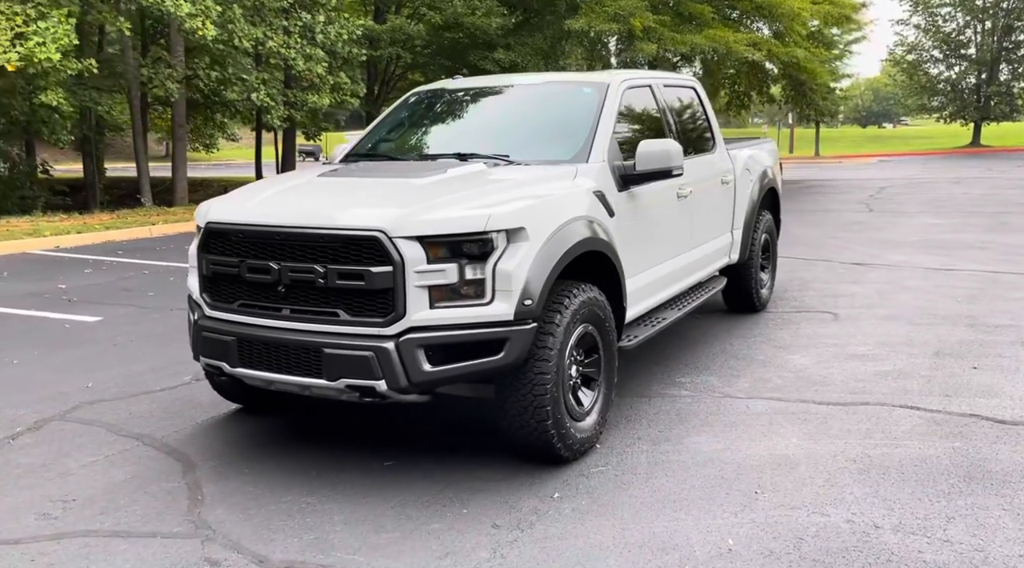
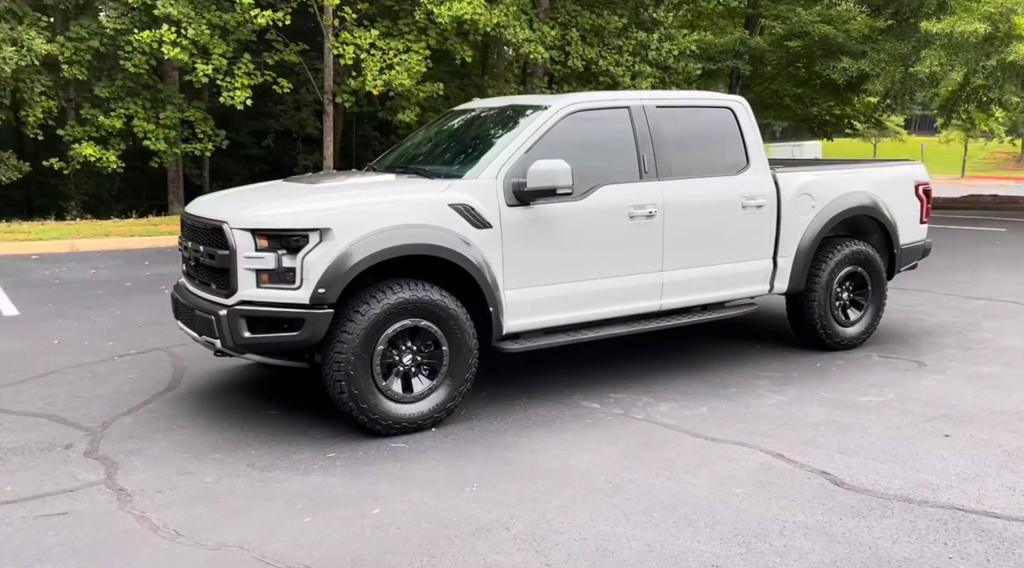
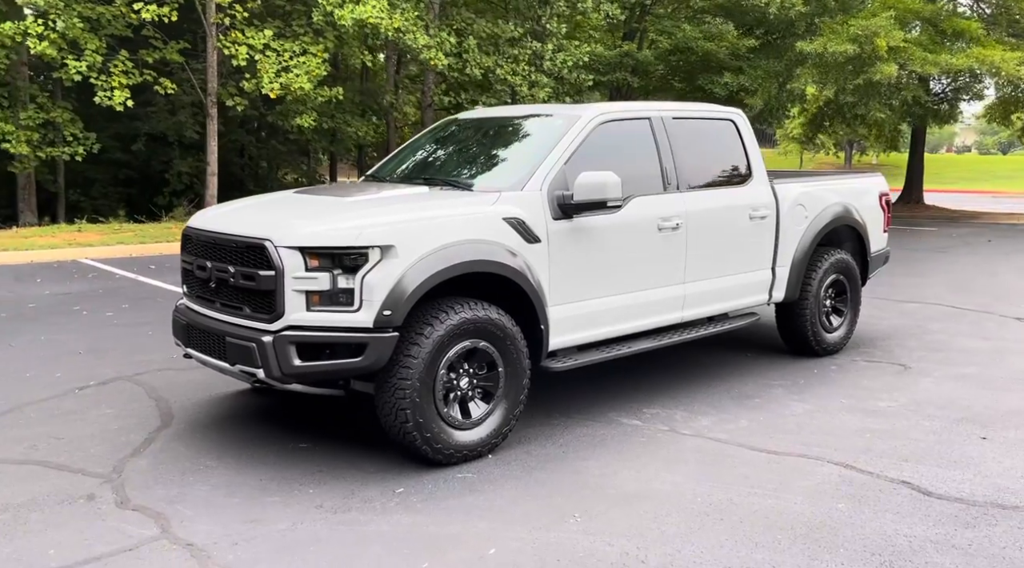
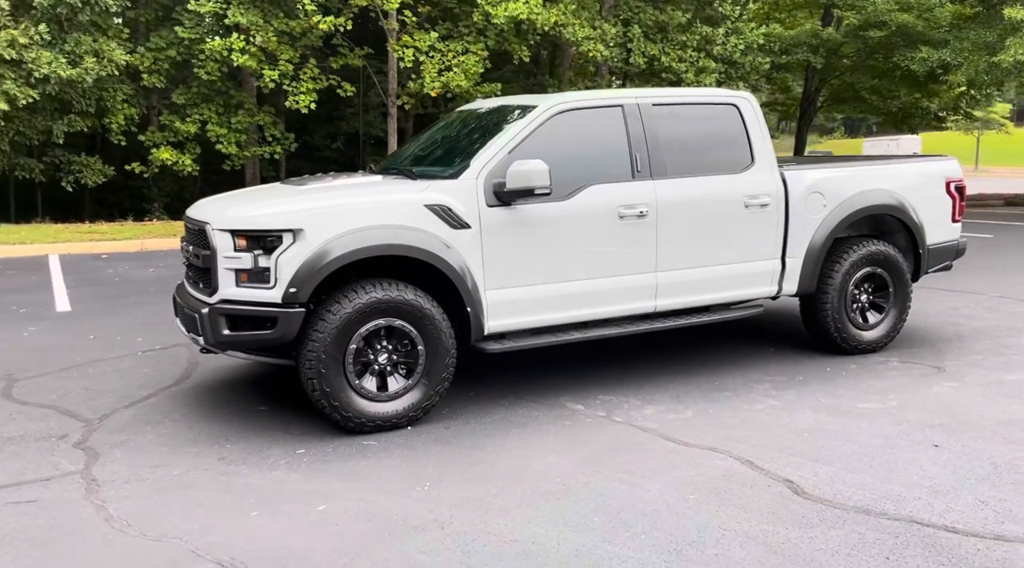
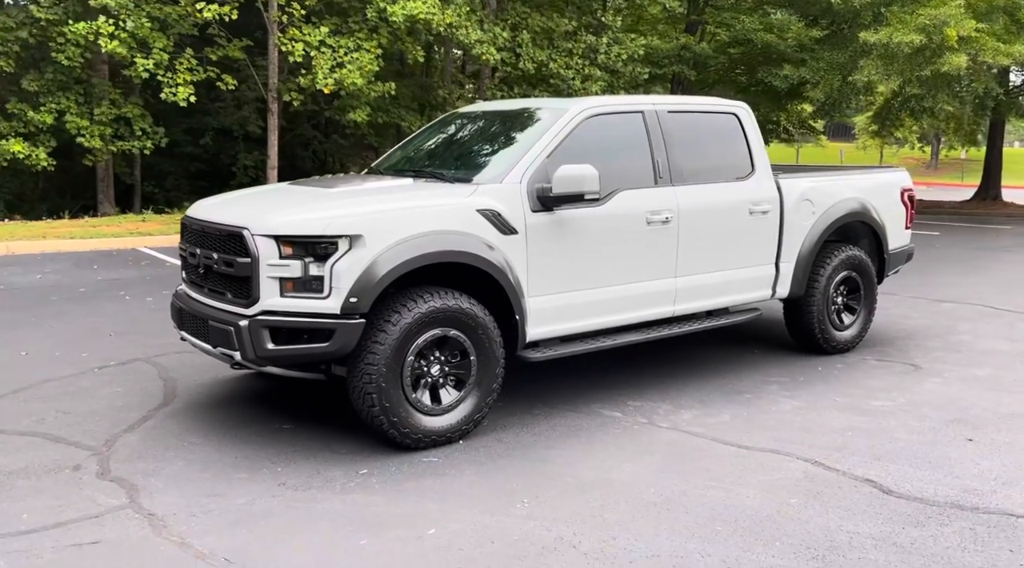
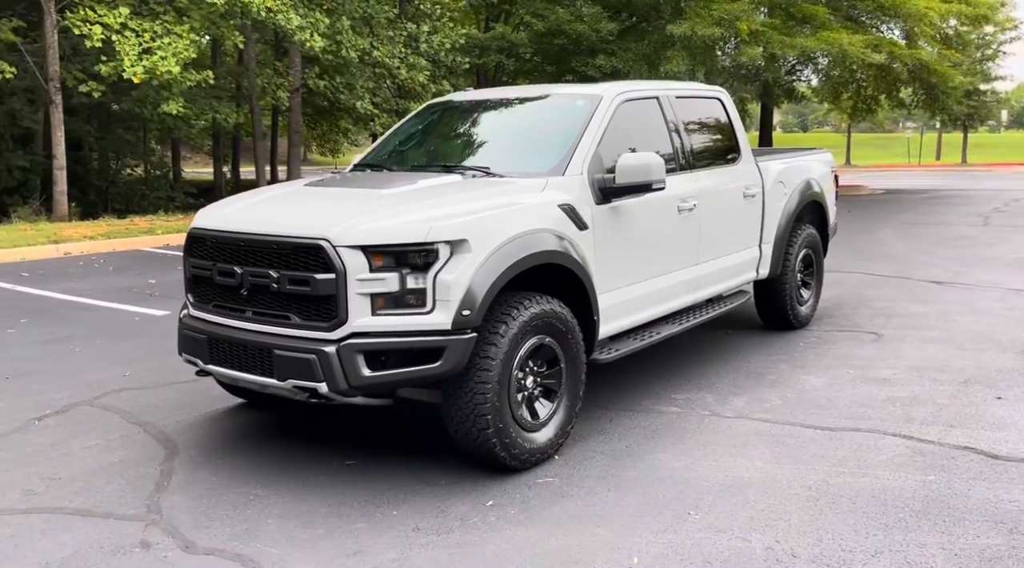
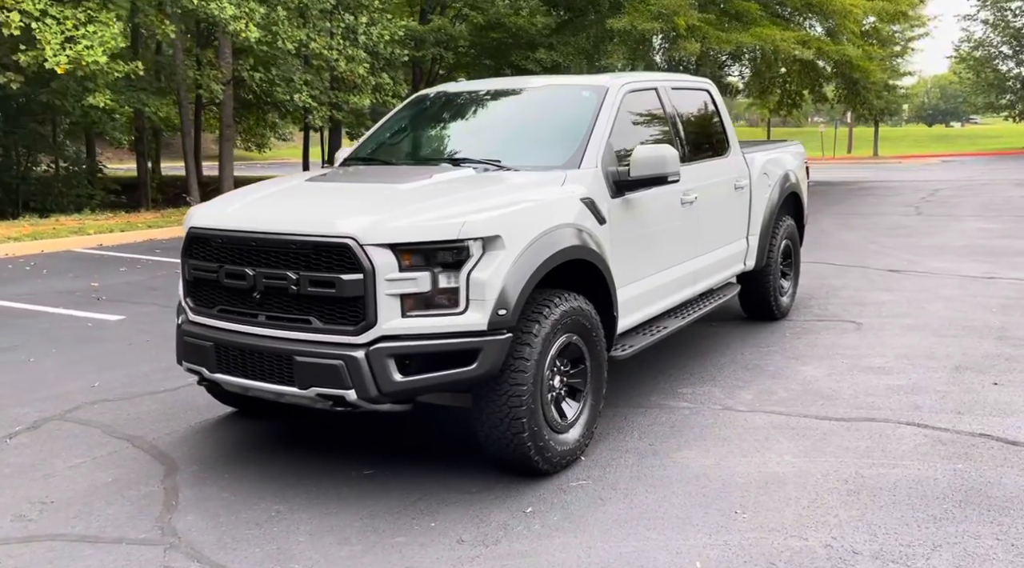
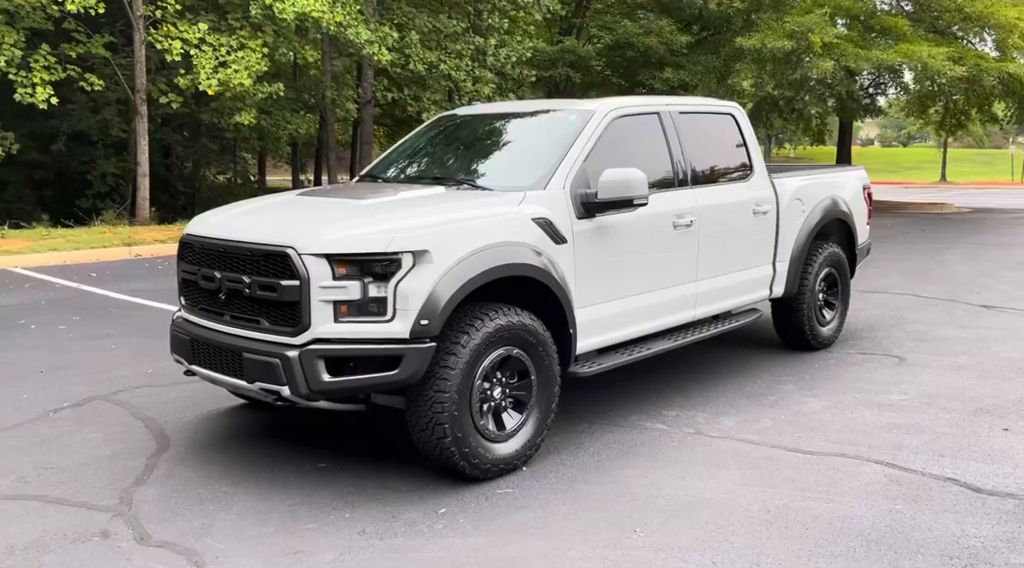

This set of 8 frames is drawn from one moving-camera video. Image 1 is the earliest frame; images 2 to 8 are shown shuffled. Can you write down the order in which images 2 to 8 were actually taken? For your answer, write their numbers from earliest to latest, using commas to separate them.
7, 6, 8, 3, 5, 2, 4
